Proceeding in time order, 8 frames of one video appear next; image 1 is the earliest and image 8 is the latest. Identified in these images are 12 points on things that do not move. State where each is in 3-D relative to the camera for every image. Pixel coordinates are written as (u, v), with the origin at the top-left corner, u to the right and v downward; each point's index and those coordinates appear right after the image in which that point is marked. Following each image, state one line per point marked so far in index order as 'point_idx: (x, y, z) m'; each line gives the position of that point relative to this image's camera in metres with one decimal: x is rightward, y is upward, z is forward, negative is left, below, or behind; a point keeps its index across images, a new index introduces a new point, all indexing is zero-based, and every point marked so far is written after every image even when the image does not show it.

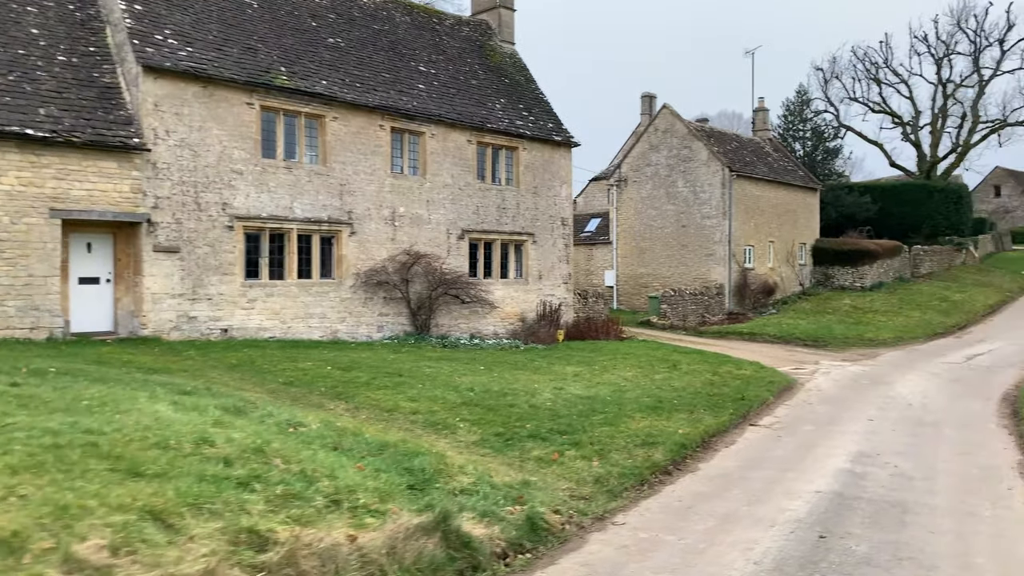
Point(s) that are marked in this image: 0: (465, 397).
0: (-0.6, -1.4, +10.1) m
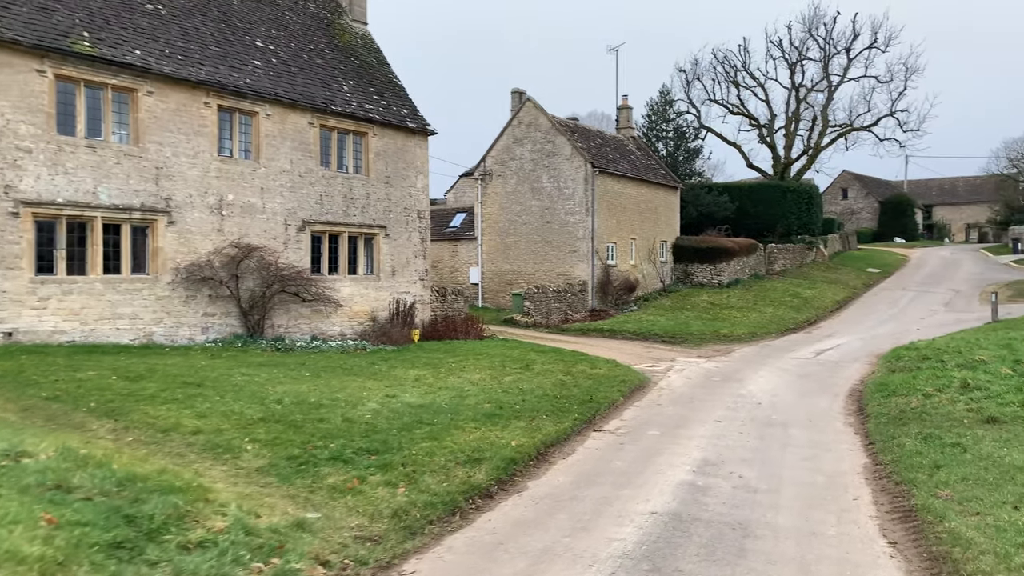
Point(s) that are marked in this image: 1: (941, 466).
0: (-2.6, -1.3, +8.7) m
1: (+4.1, -1.7, +7.7) m
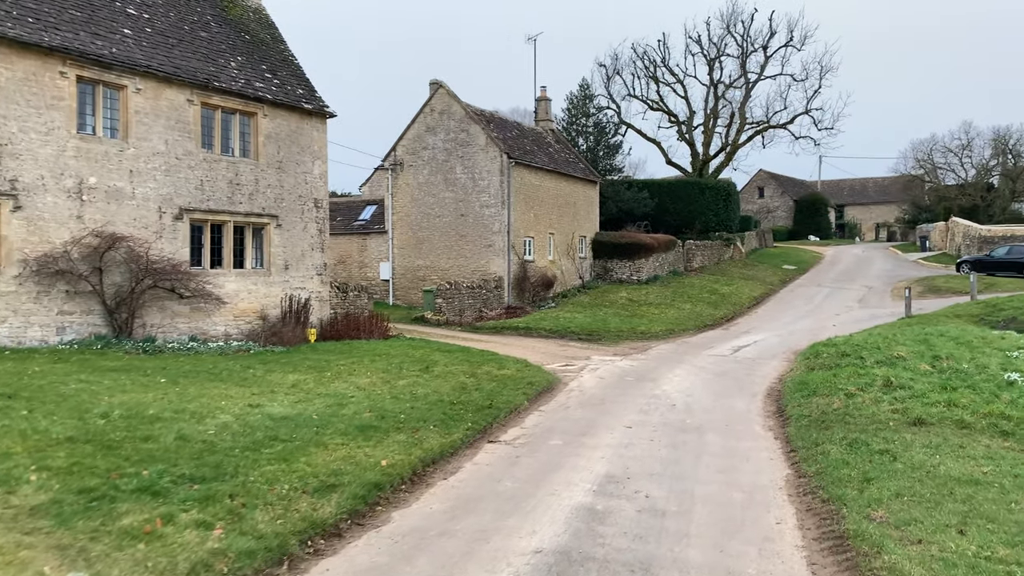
0: (-3.8, -1.2, +7.1) m
1: (+3.0, -1.6, +6.8) m
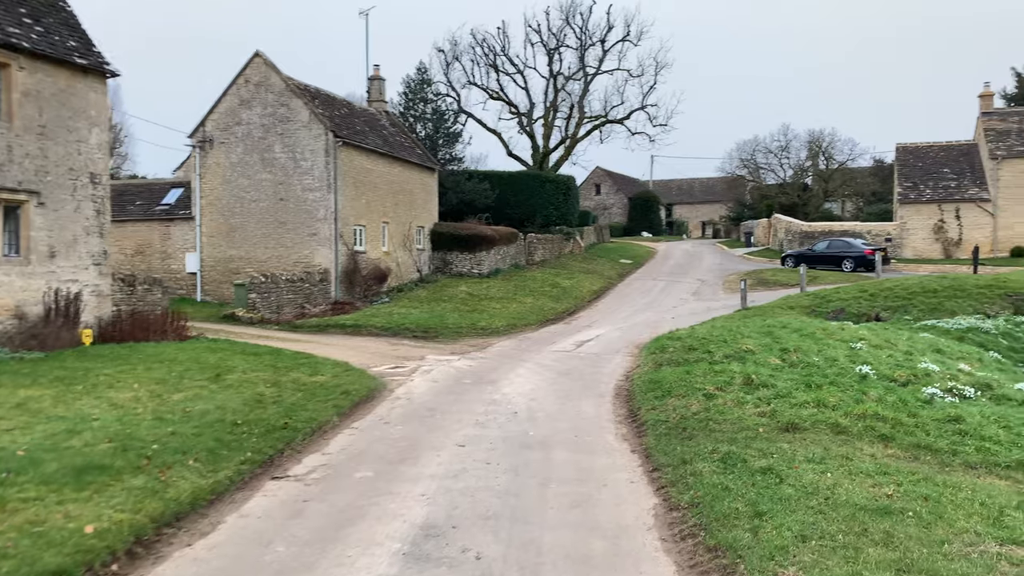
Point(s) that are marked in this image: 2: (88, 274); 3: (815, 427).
0: (-5.1, -1.1, +4.3) m
1: (+1.6, -1.5, +5.3) m
2: (-8.5, +0.3, +16.2) m
3: (+3.0, -1.4, +8.1) m
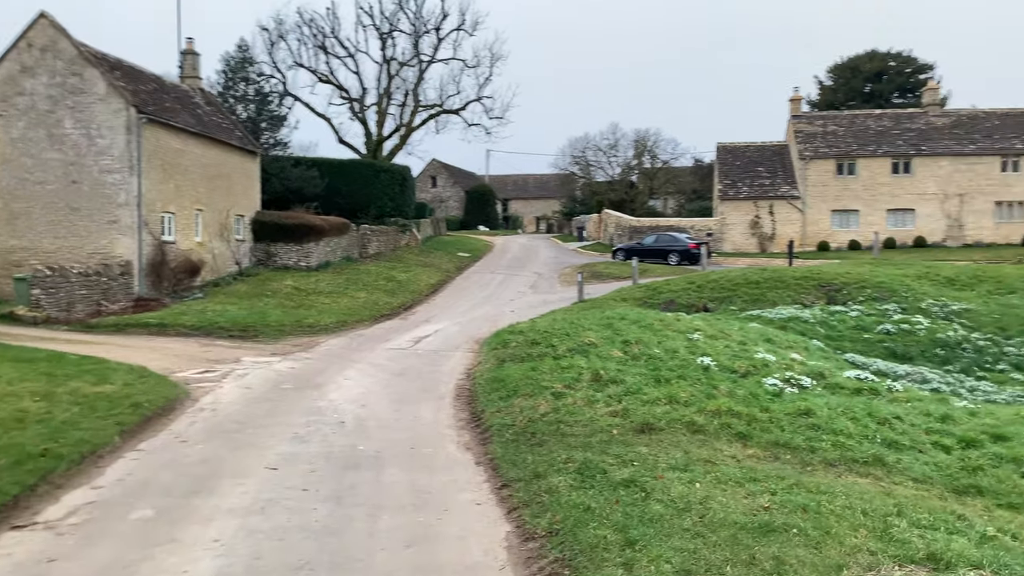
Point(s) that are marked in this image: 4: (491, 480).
0: (-5.7, -1.1, +2.2) m
1: (+0.7, -1.4, +4.5) m
2: (-11.4, +0.4, +13.1) m
3: (+1.5, -1.3, +7.5) m
4: (-0.2, -1.5, +6.4) m
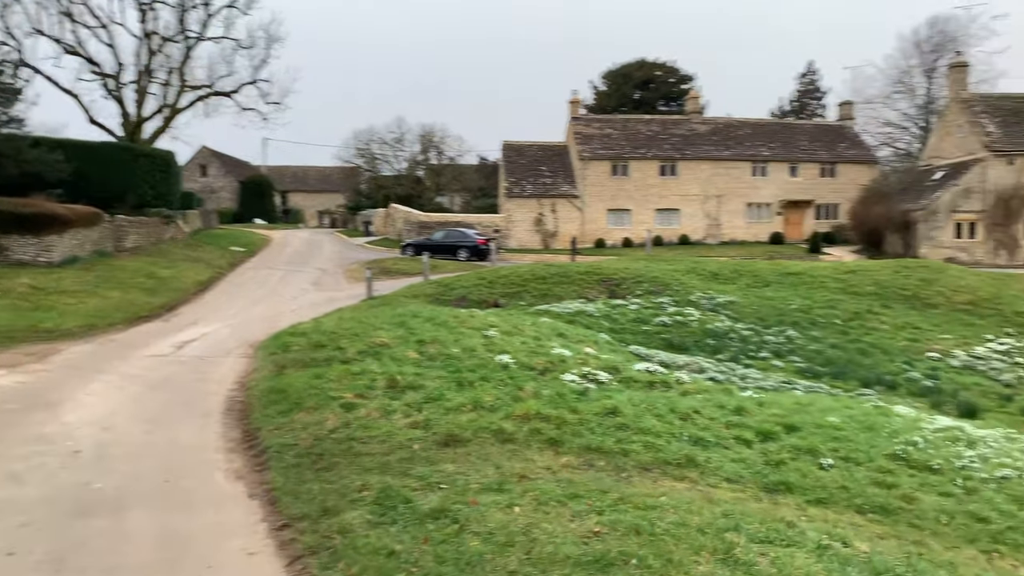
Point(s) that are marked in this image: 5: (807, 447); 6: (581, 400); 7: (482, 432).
0: (-5.8, -1.1, -0.3) m
1: (-0.3, -1.4, +3.6) m
2: (-14.2, +0.3, +8.8) m
3: (-0.3, -1.2, +6.8) m
4: (-1.6, -1.5, +5.3) m
5: (+2.7, -1.5, +7.5) m
6: (+0.7, -1.2, +8.3) m
7: (-0.3, -1.2, +6.9) m
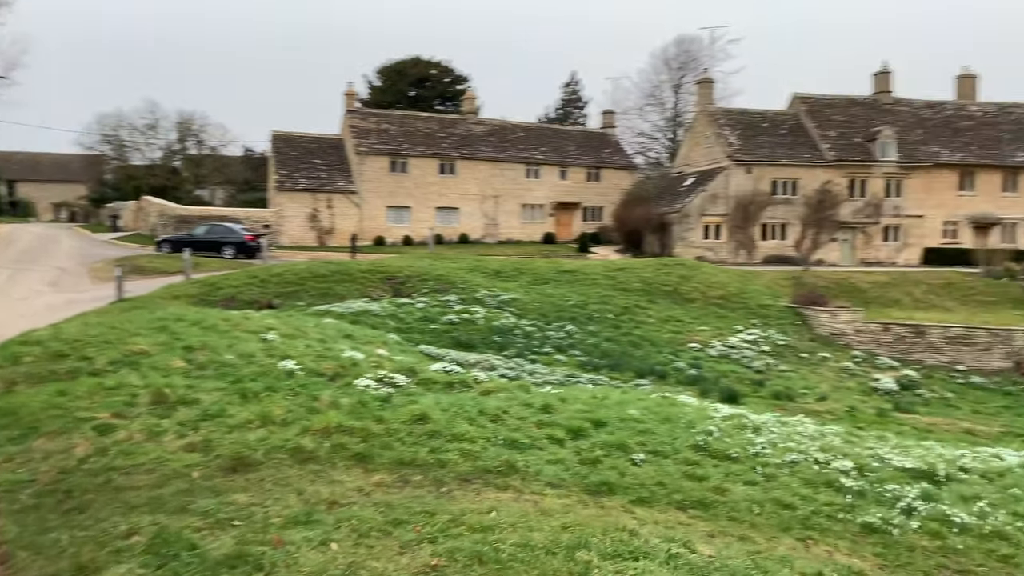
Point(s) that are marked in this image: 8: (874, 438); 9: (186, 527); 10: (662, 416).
0: (-5.1, -1.2, -2.5) m
1: (-0.8, -1.3, +2.8) m
2: (-15.7, +0.2, +4.0) m
3: (-1.7, -1.2, +5.8) m
4: (-2.6, -1.5, +4.0) m
5: (+1.0, -1.4, +7.4) m
6: (-1.2, -1.1, +7.6) m
7: (-1.7, -1.2, +5.9) m
8: (+4.5, -1.9, +10.0) m
9: (-1.8, -1.3, +4.4) m
10: (+1.7, -1.4, +9.0) m
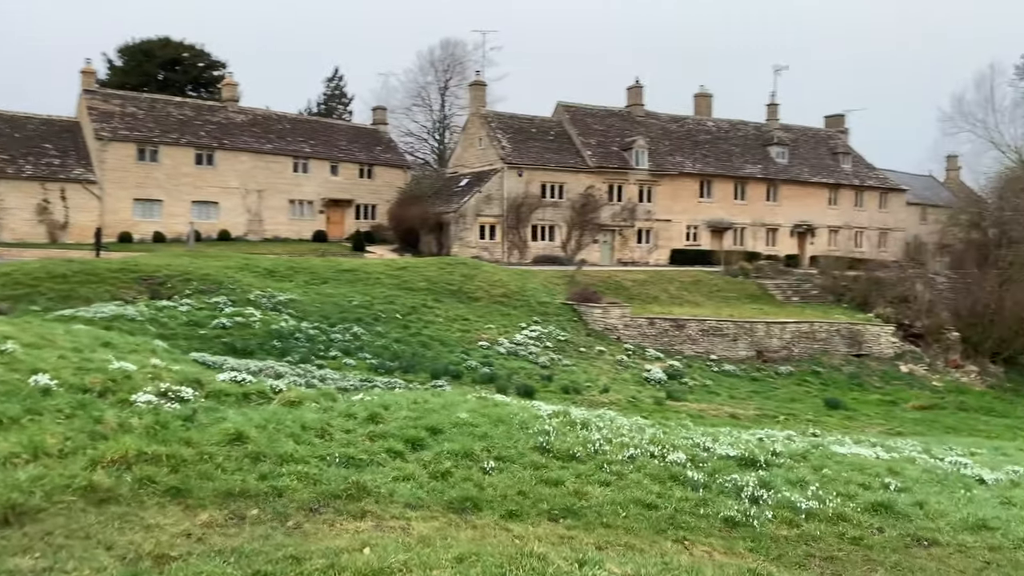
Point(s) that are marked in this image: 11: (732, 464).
0: (-3.4, -1.1, -4.4) m
1: (-0.8, -1.3, +1.9) m
2: (-15.4, +0.1, -1.3) m
3: (-2.6, -1.2, +4.5) m
4: (-2.8, -1.5, +2.6) m
5: (-0.4, -1.4, +6.8) m
6: (-2.6, -1.1, +6.4) m
7: (-2.6, -1.2, +4.6) m
8: (+2.2, -1.8, +10.3) m
9: (-2.2, -1.3, +3.1) m
10: (-0.2, -1.4, +8.5) m
11: (+2.1, -1.7, +7.9) m
